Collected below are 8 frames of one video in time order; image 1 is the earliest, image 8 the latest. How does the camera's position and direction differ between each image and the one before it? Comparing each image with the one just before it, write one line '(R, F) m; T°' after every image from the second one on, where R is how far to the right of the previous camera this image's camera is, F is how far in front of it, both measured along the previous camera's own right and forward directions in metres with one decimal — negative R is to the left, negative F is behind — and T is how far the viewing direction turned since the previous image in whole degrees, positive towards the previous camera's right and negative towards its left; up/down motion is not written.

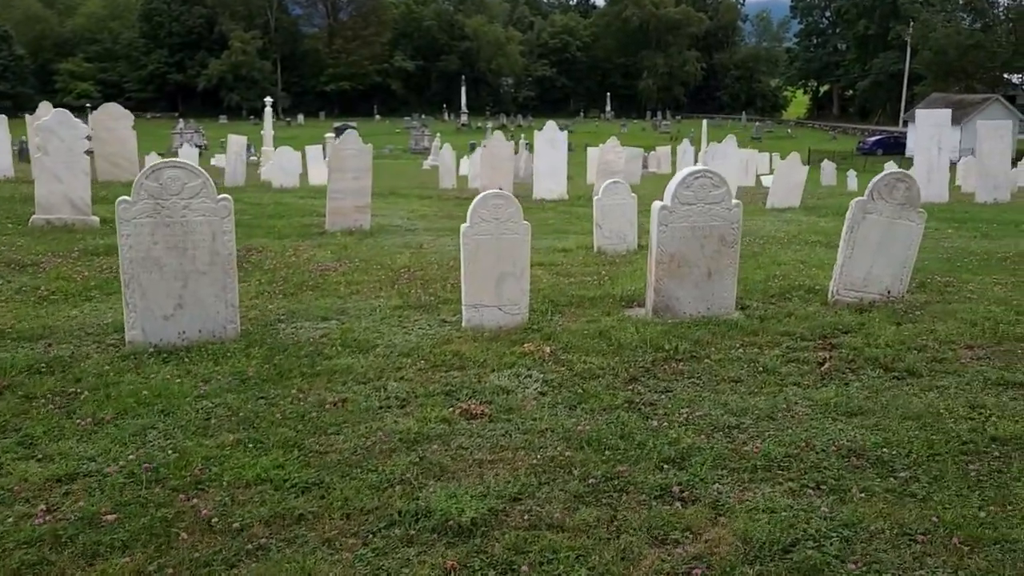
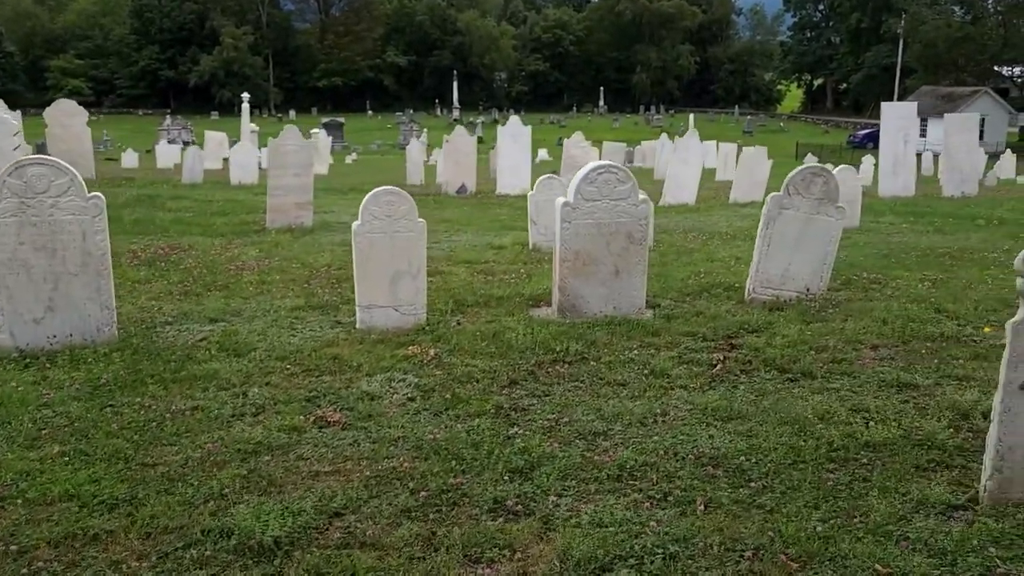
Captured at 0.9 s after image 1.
(+0.8, +0.2) m; +1°
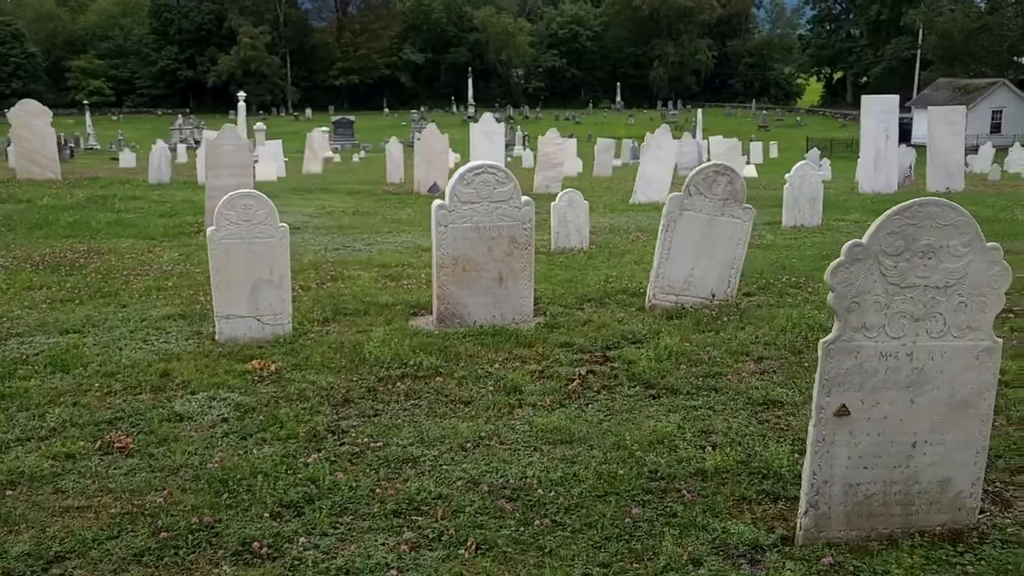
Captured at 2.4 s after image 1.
(+1.2, +0.4) m; -1°
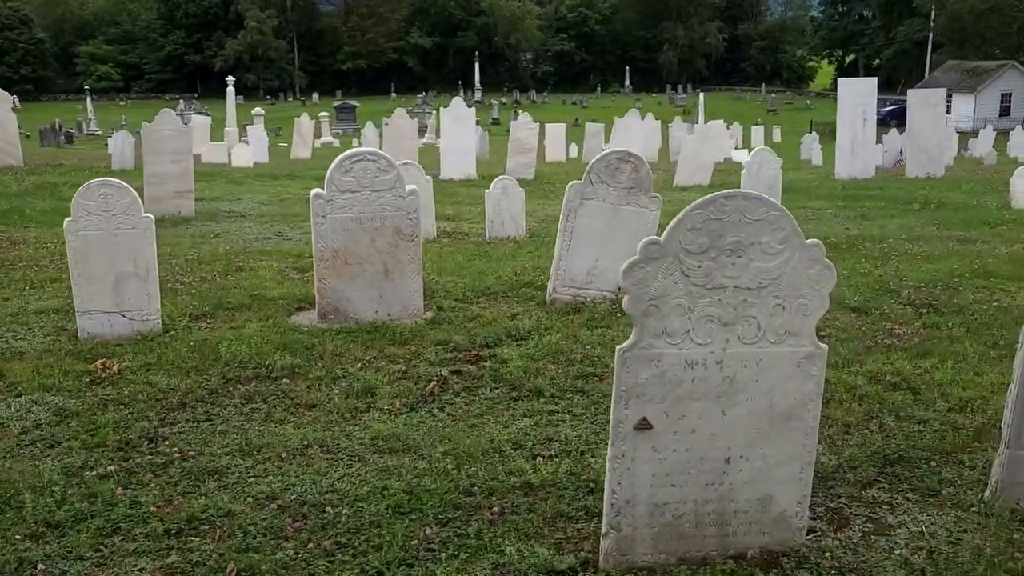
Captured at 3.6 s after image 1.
(+1.0, +0.4) m; 0°
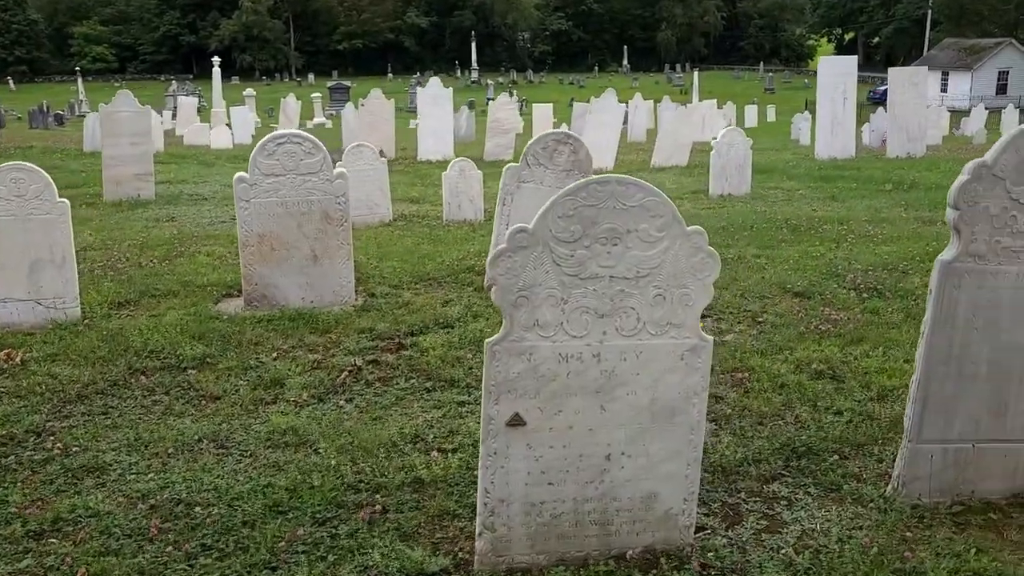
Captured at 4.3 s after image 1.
(+0.5, +0.2) m; 0°
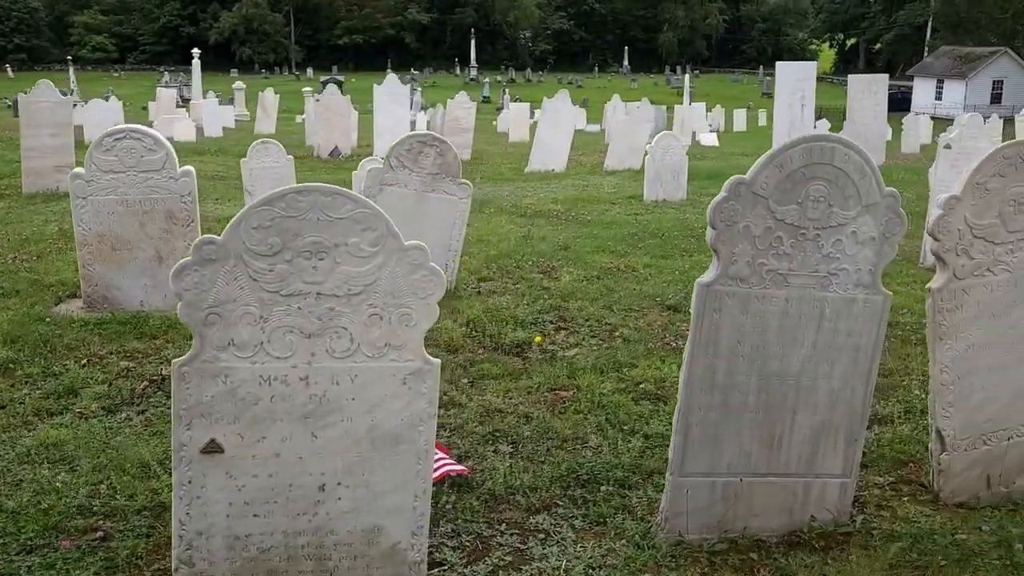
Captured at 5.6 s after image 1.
(+1.1, +0.2) m; +1°
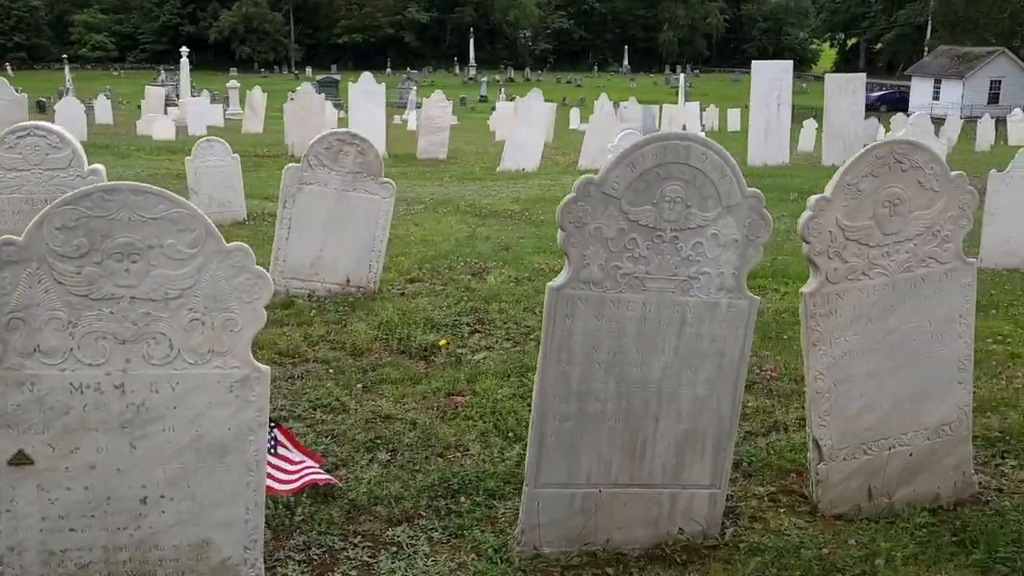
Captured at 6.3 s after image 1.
(+0.6, +0.1) m; 0°
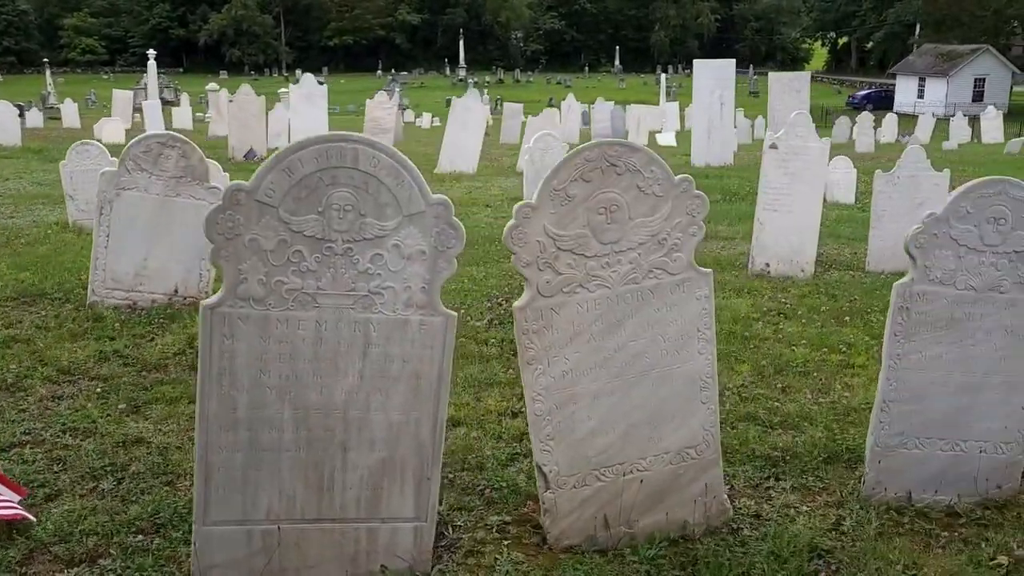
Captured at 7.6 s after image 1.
(+1.2, +0.3) m; +1°
